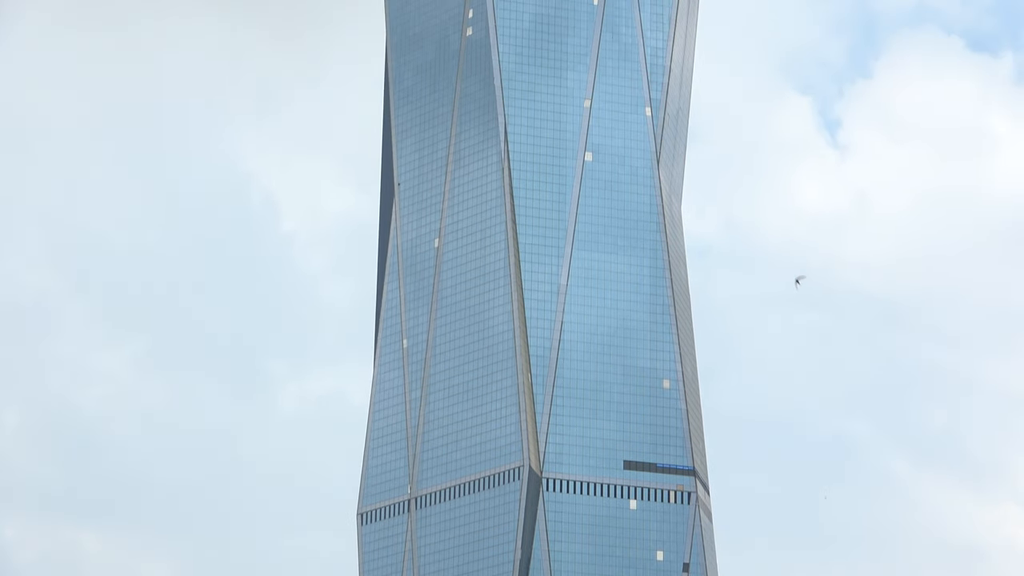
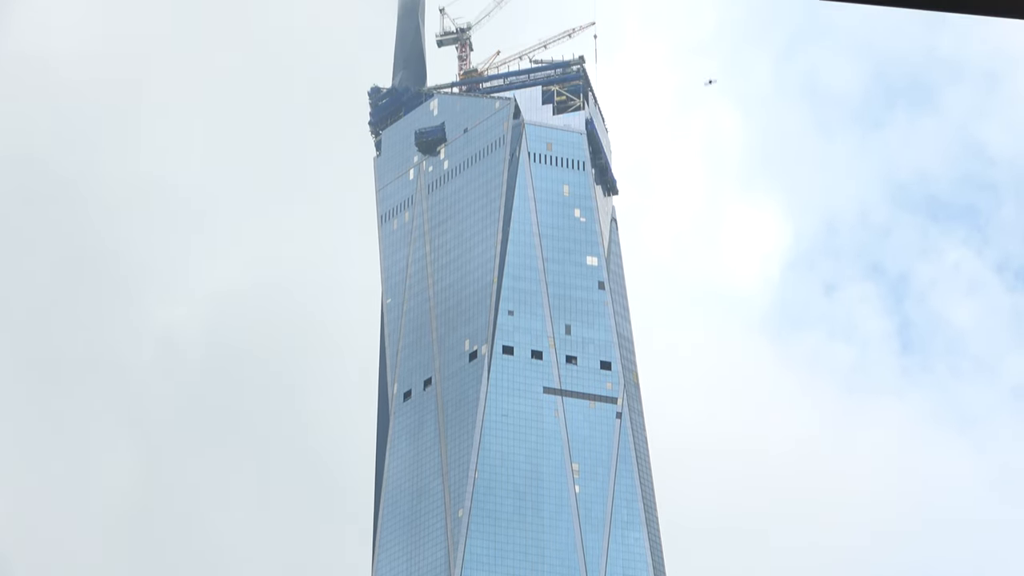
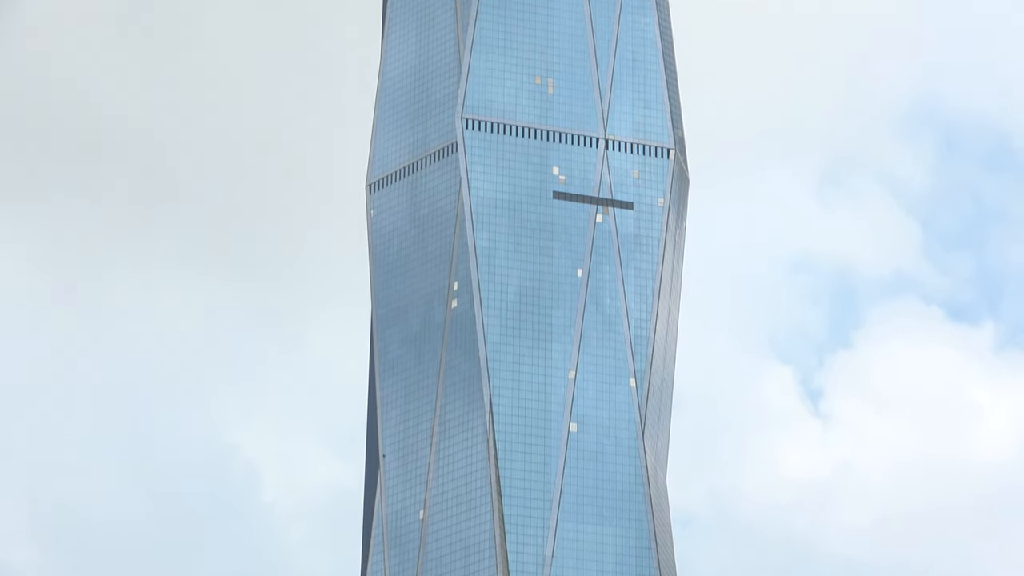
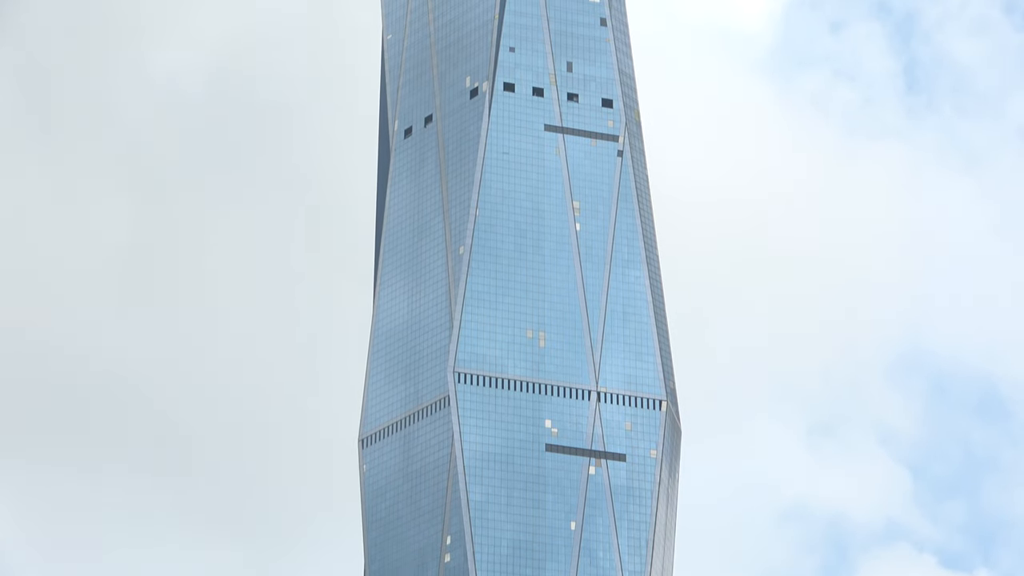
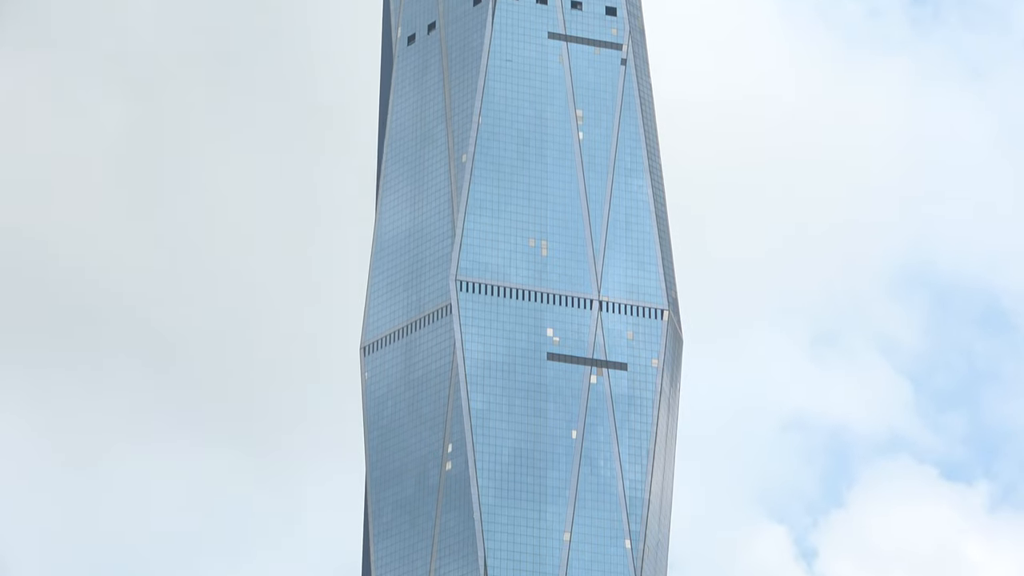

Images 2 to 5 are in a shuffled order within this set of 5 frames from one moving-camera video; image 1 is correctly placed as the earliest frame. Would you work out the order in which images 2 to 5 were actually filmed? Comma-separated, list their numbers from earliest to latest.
3, 5, 4, 2
